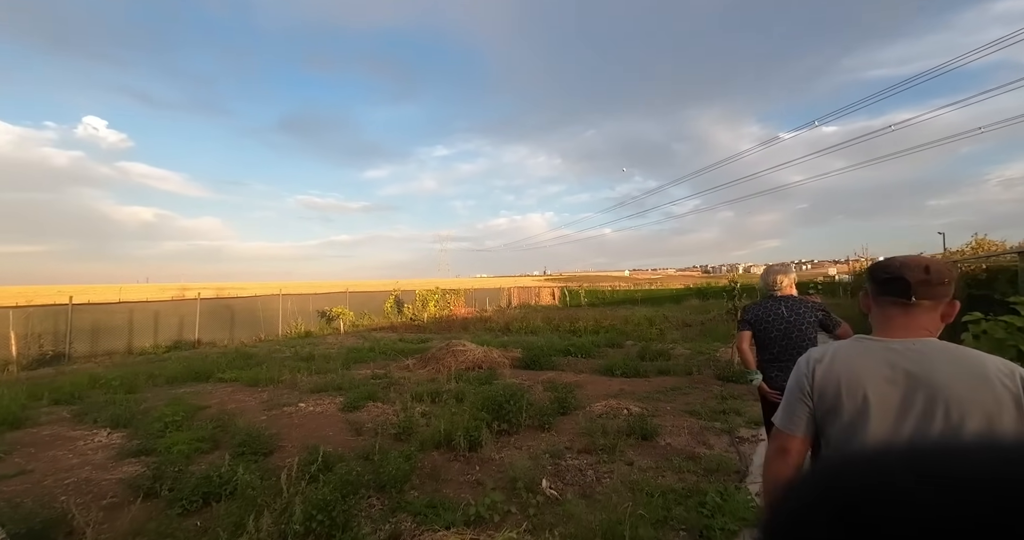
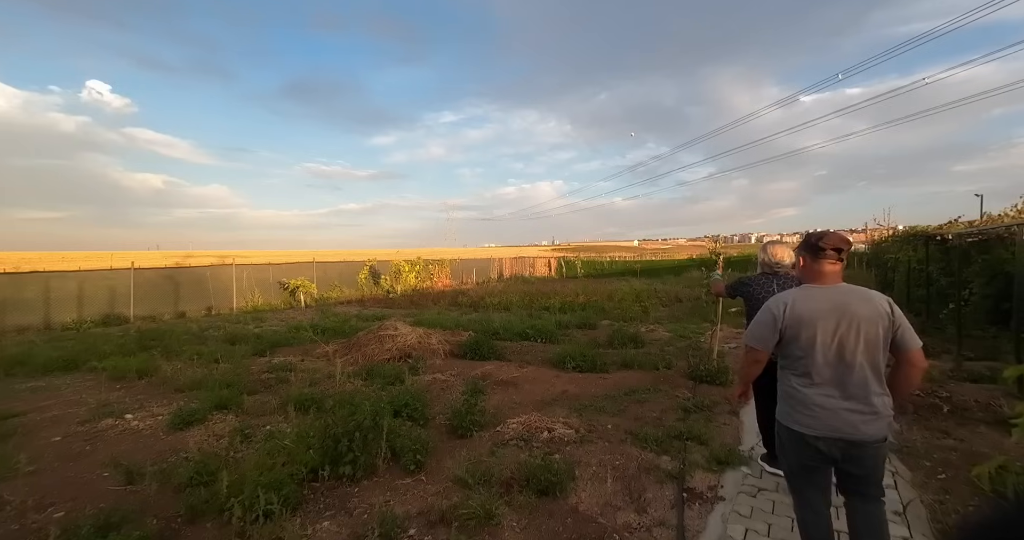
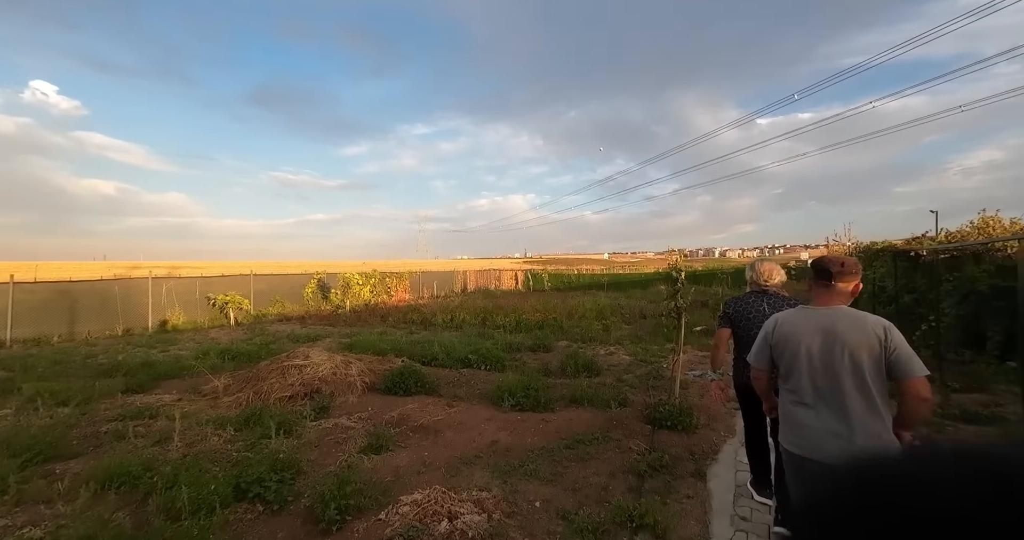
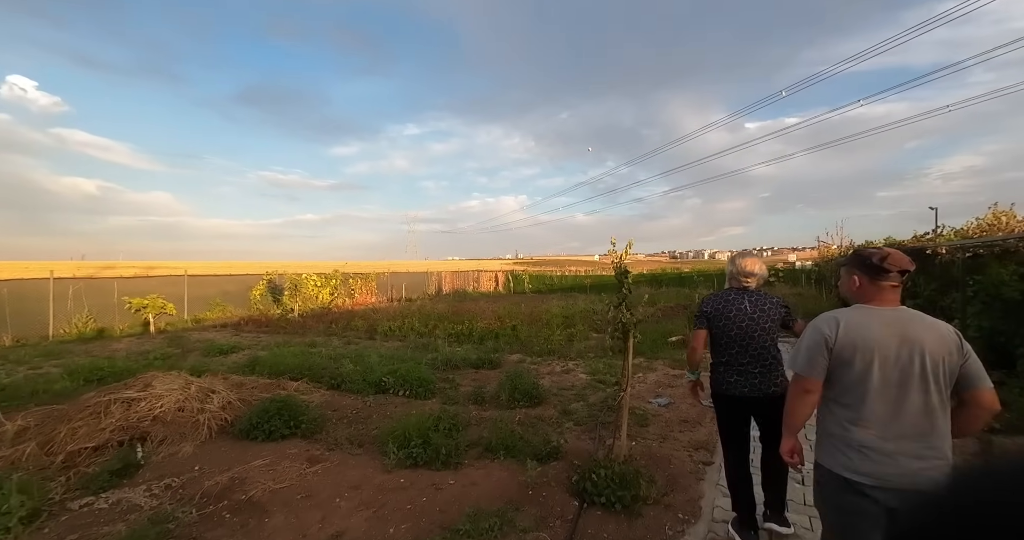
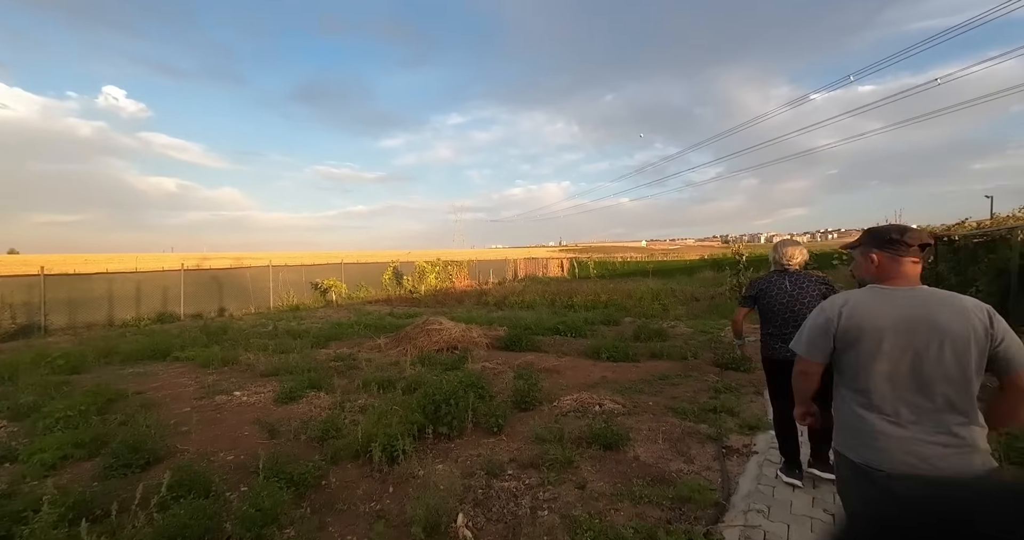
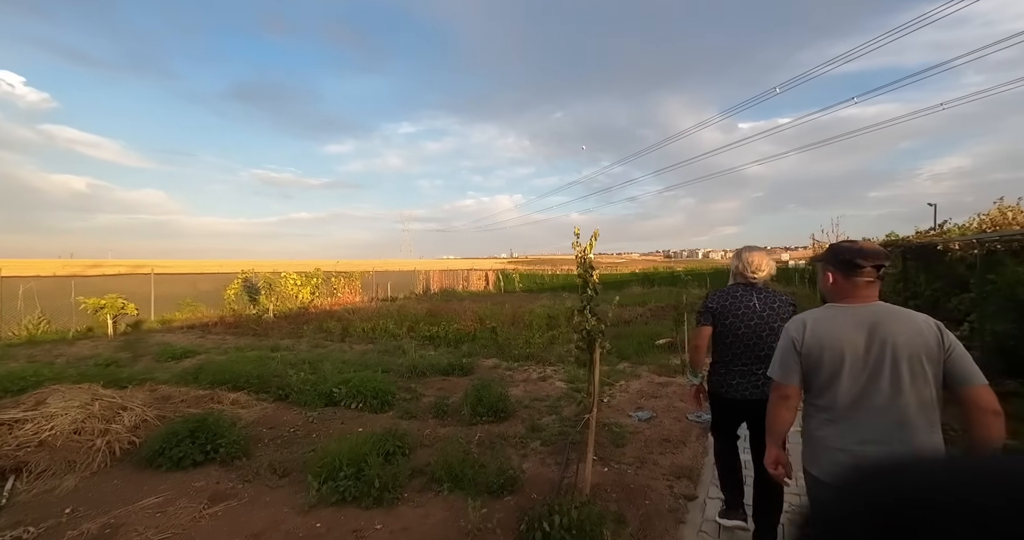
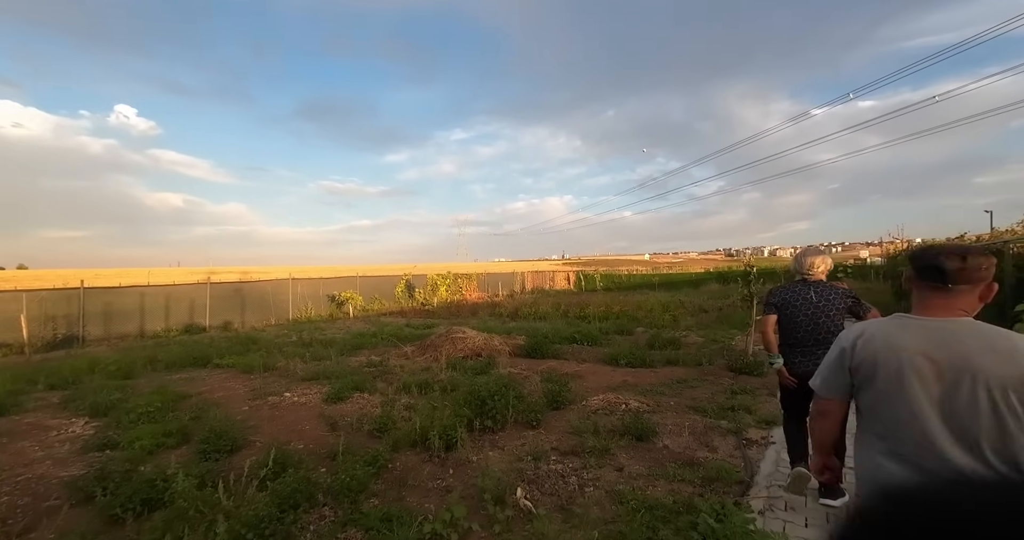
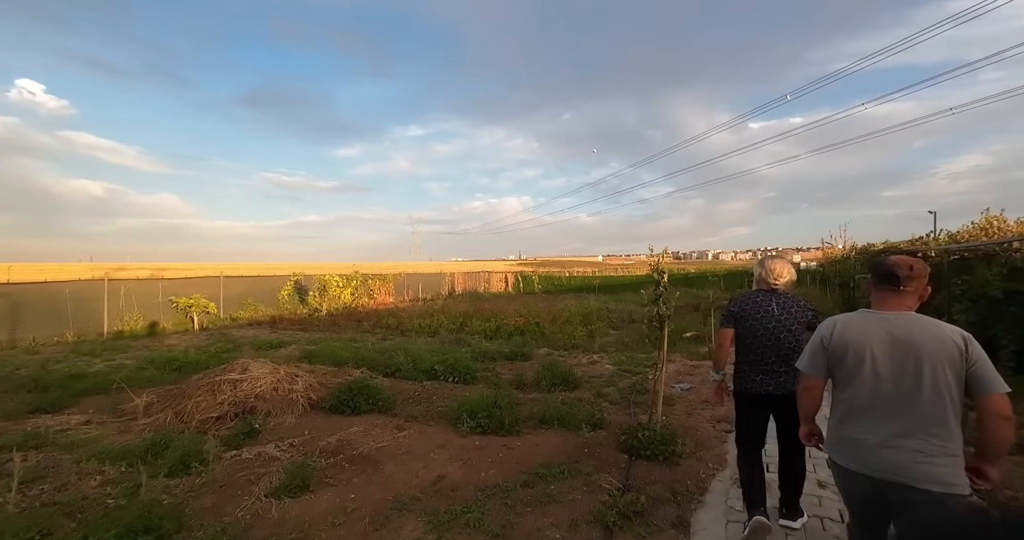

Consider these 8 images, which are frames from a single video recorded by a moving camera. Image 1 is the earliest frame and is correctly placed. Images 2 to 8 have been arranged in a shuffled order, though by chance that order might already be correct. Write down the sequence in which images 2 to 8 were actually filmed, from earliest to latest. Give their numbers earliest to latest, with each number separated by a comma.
7, 5, 2, 3, 8, 4, 6
